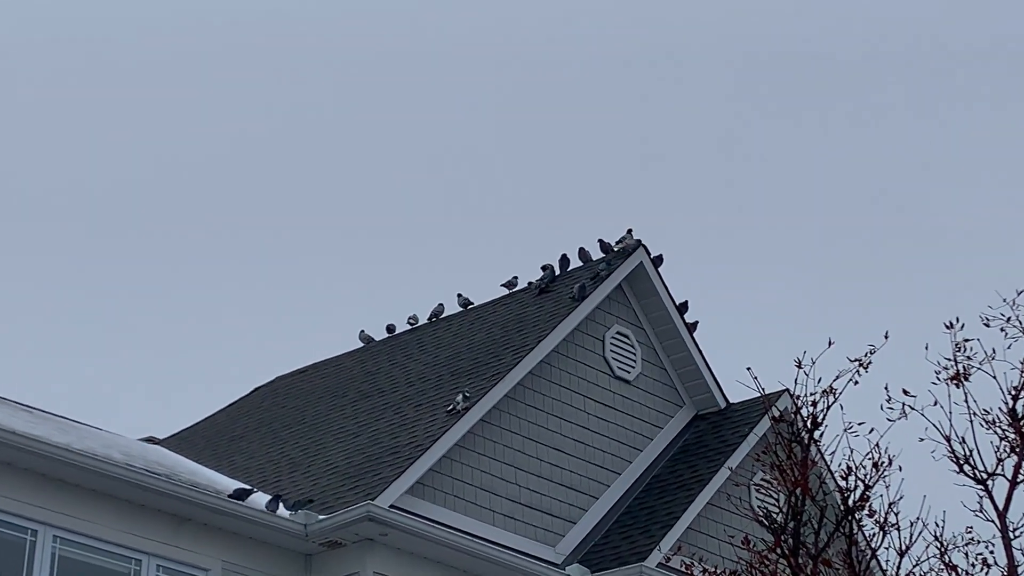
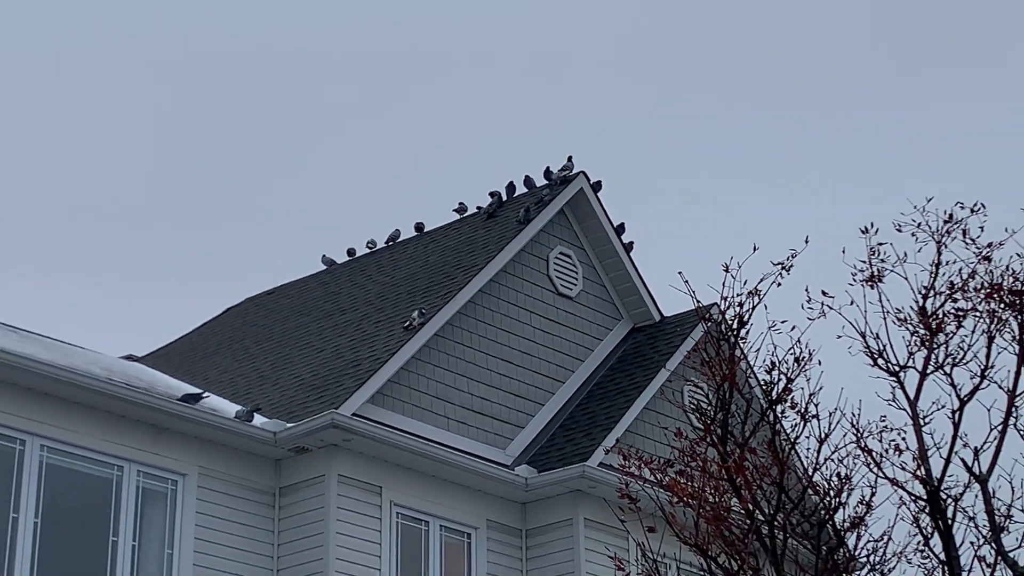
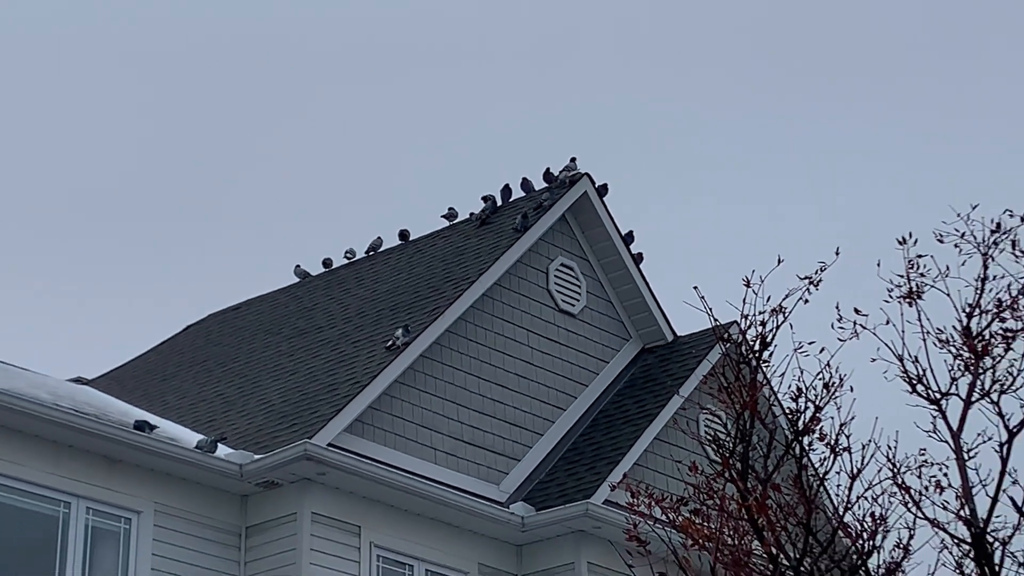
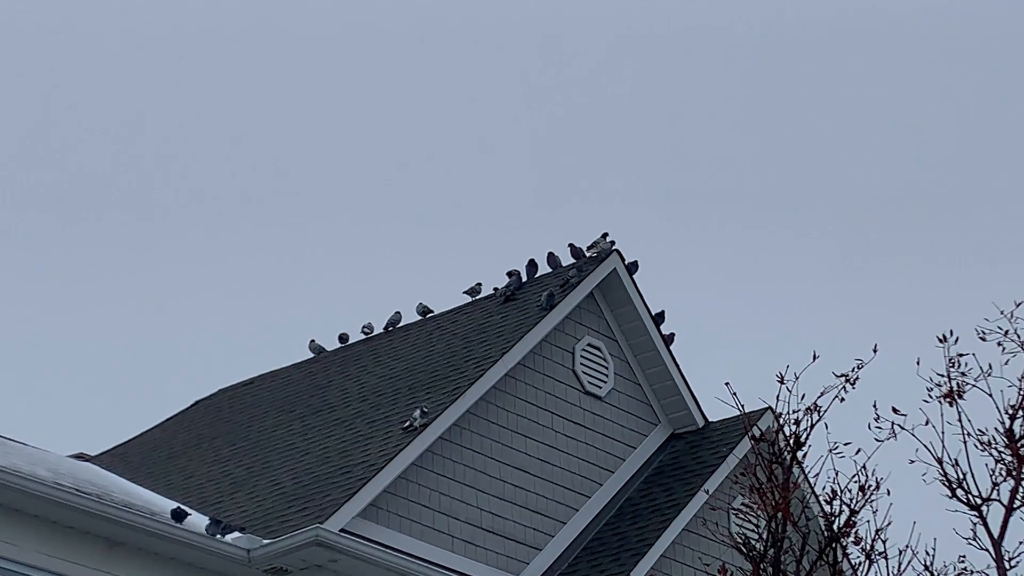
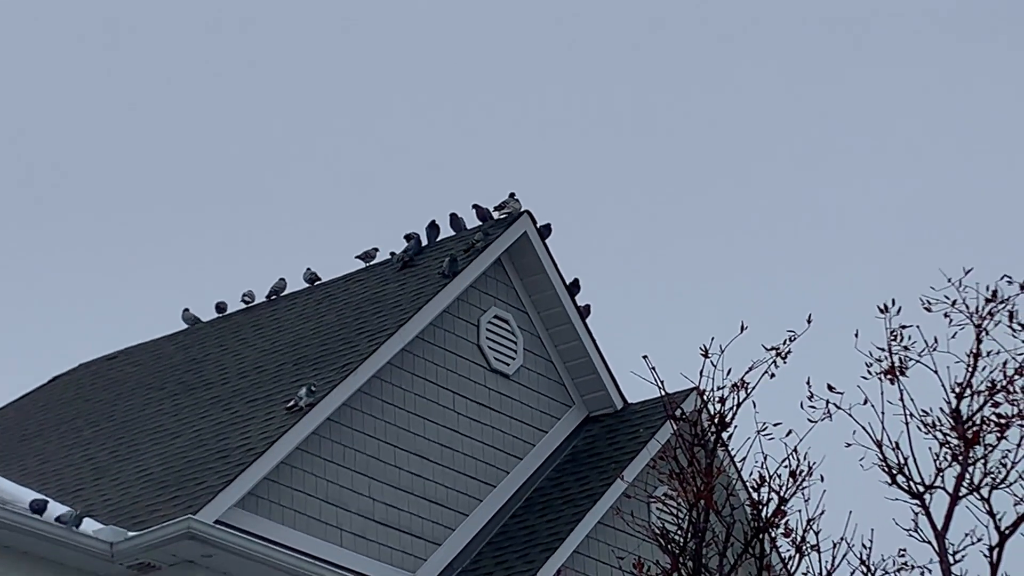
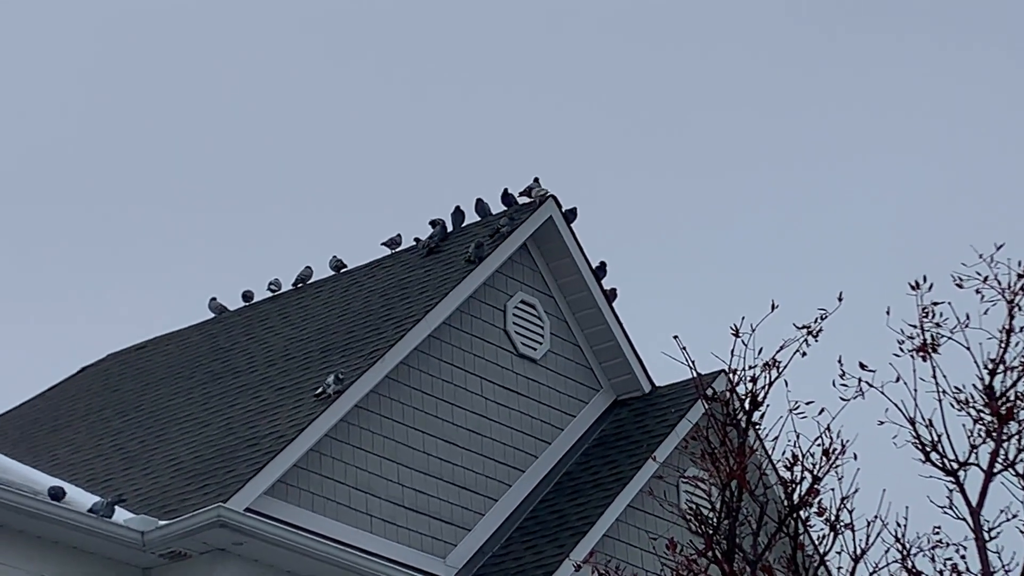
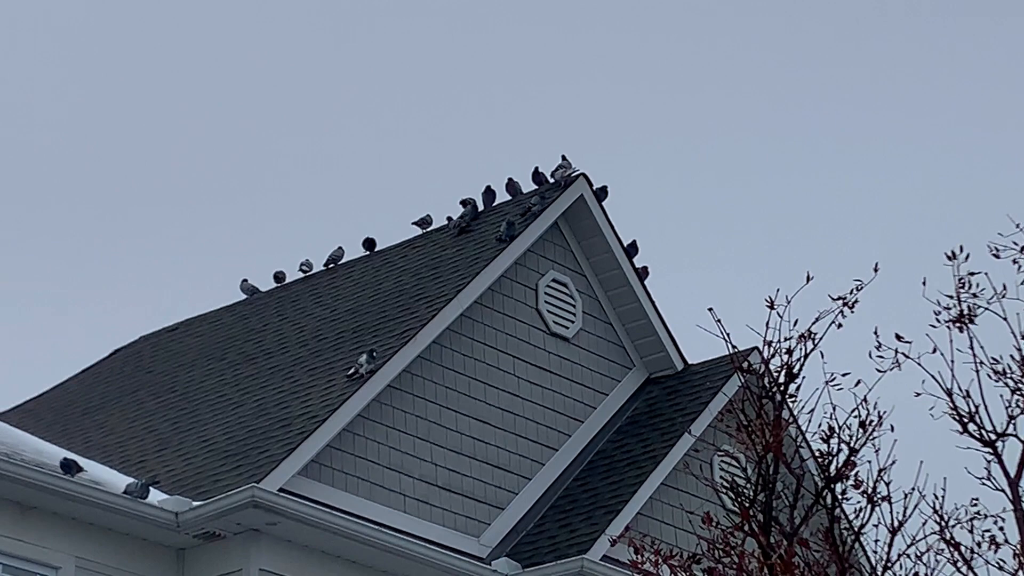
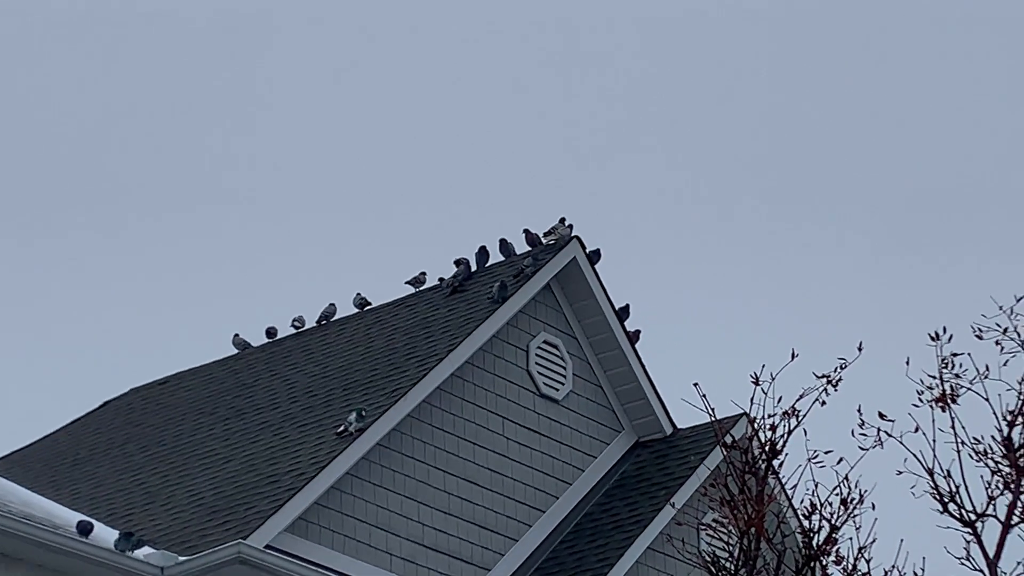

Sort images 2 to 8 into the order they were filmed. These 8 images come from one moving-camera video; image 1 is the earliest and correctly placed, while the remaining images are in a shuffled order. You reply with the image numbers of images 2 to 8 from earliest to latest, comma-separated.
4, 8, 5, 6, 7, 3, 2
